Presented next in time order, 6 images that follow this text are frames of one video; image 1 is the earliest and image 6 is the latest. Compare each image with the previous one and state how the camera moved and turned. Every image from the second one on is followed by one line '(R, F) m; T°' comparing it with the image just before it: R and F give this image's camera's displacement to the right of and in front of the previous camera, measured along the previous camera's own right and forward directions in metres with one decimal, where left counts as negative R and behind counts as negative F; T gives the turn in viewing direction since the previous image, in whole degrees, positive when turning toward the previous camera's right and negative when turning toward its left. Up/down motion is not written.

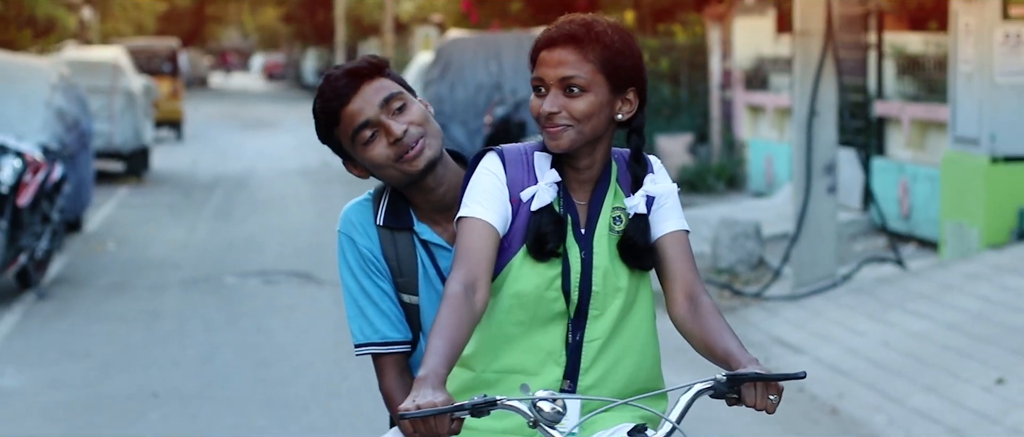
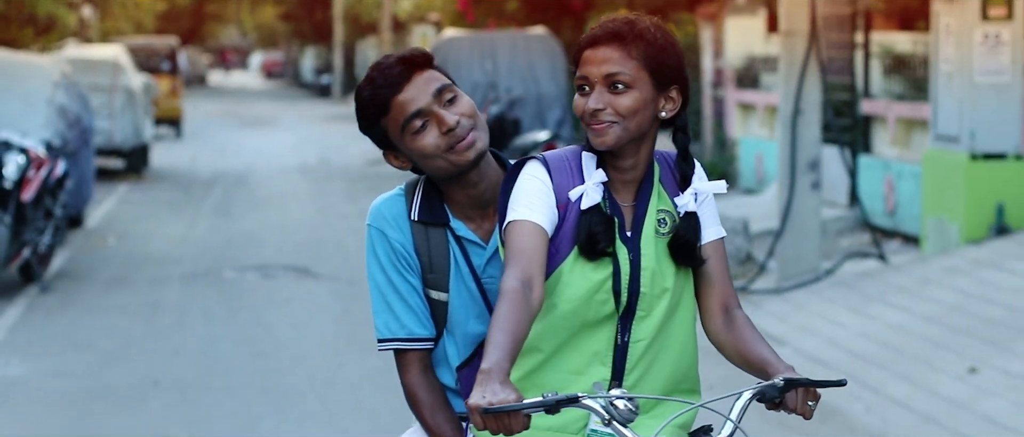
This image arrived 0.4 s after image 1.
(0.0, -0.2) m; 0°
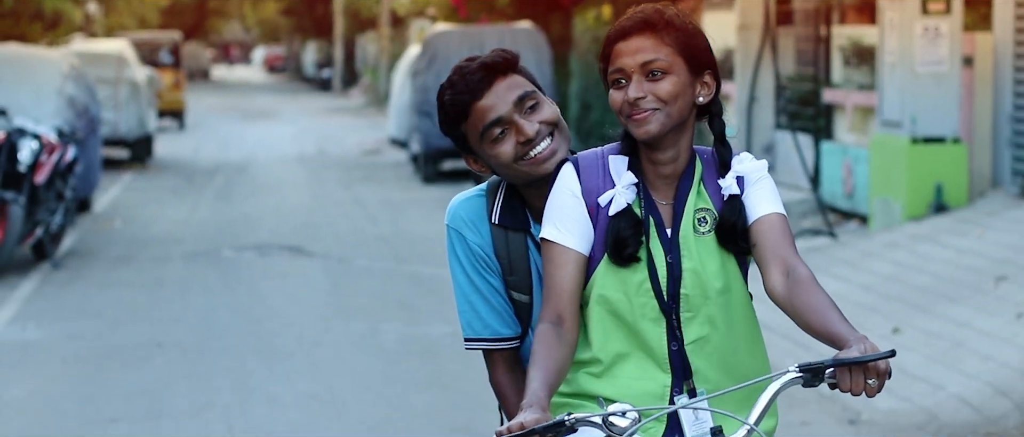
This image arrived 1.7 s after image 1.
(+0.2, -0.8) m; 0°
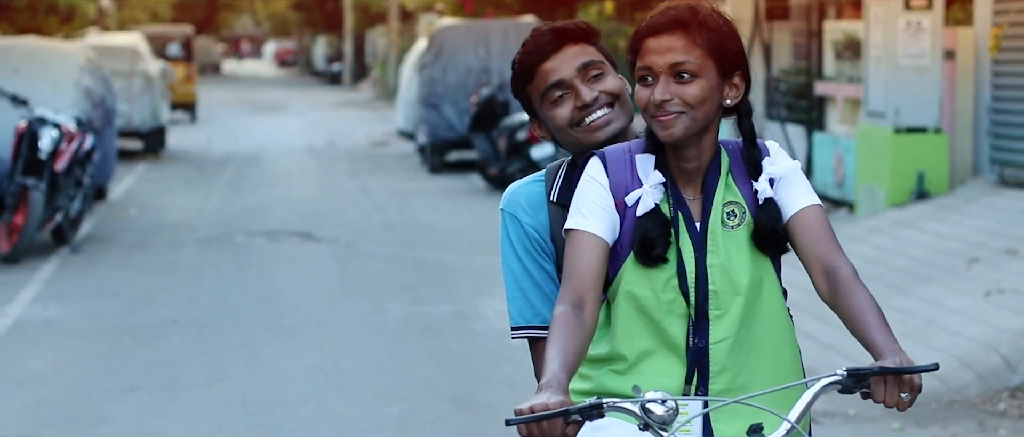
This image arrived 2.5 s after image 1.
(+0.1, -0.4) m; 0°
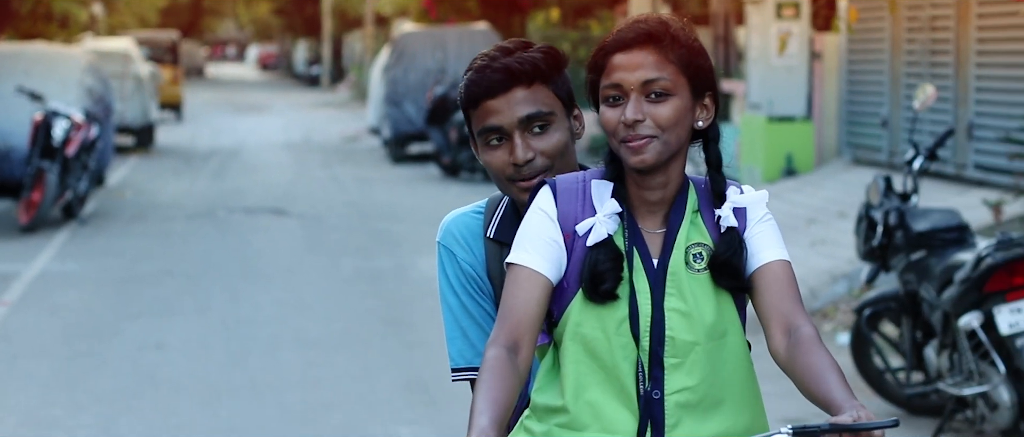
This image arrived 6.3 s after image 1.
(+0.4, -2.1) m; +1°
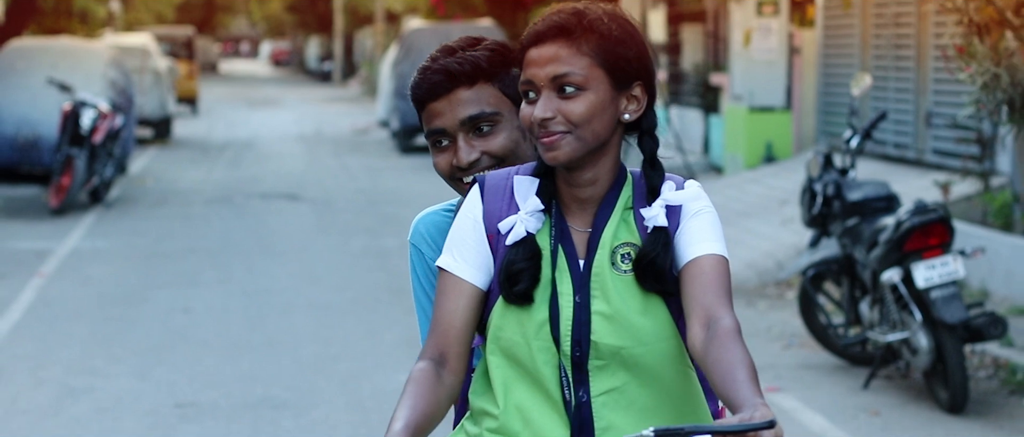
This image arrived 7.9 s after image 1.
(+0.1, -0.9) m; 0°
